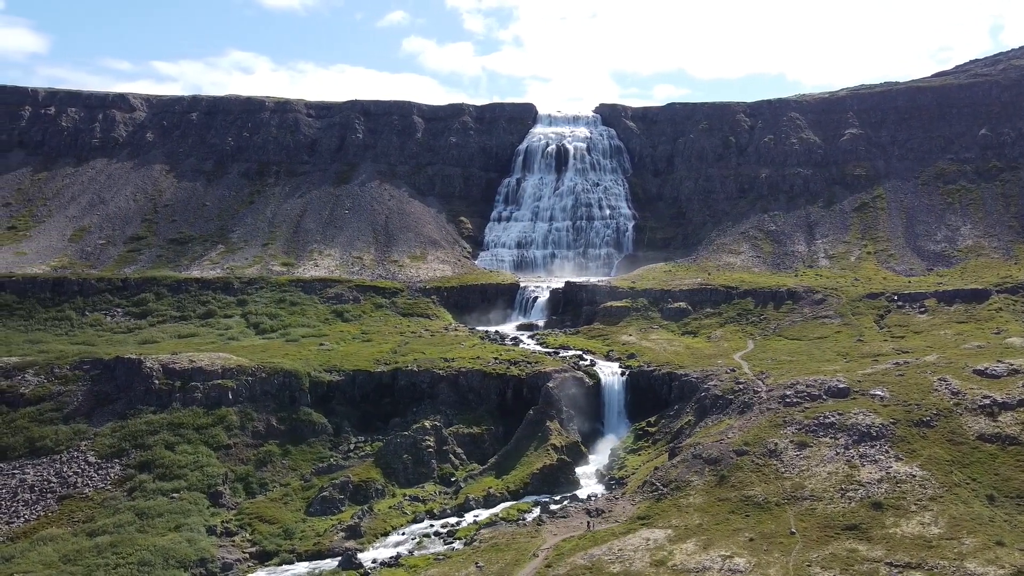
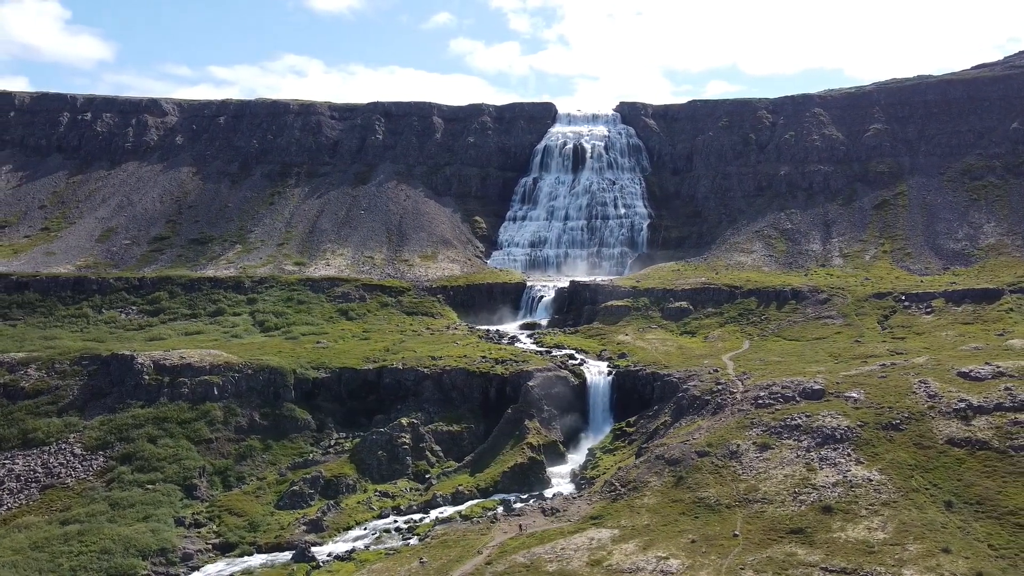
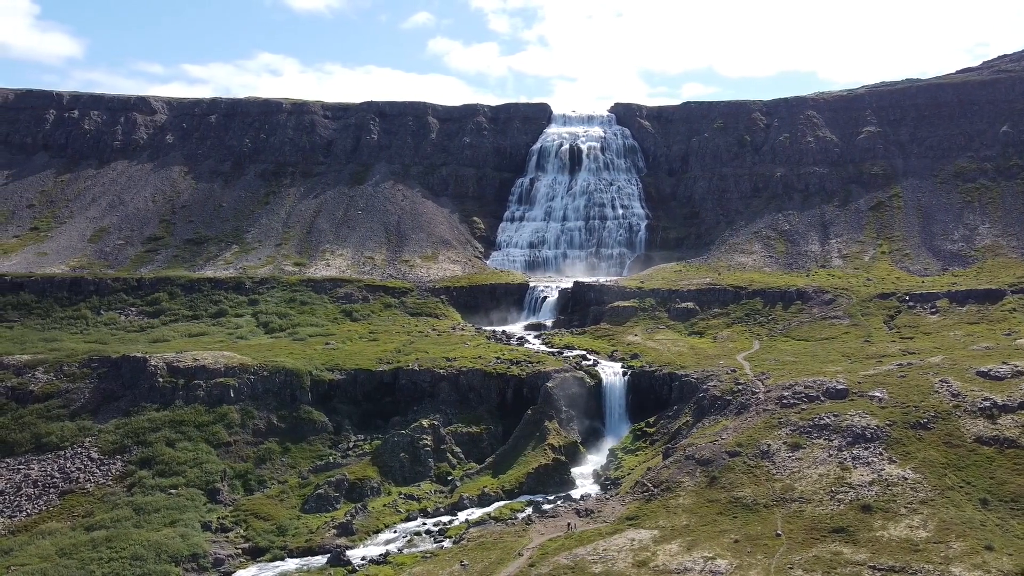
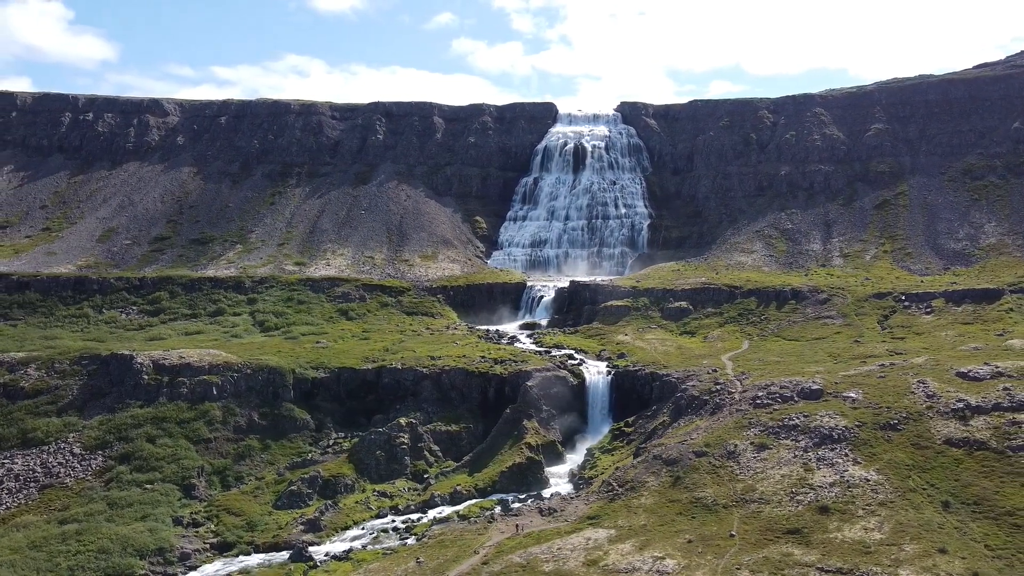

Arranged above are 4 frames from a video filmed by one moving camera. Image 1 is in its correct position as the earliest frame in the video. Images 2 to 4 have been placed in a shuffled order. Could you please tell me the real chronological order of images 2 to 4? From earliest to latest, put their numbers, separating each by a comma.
3, 2, 4
